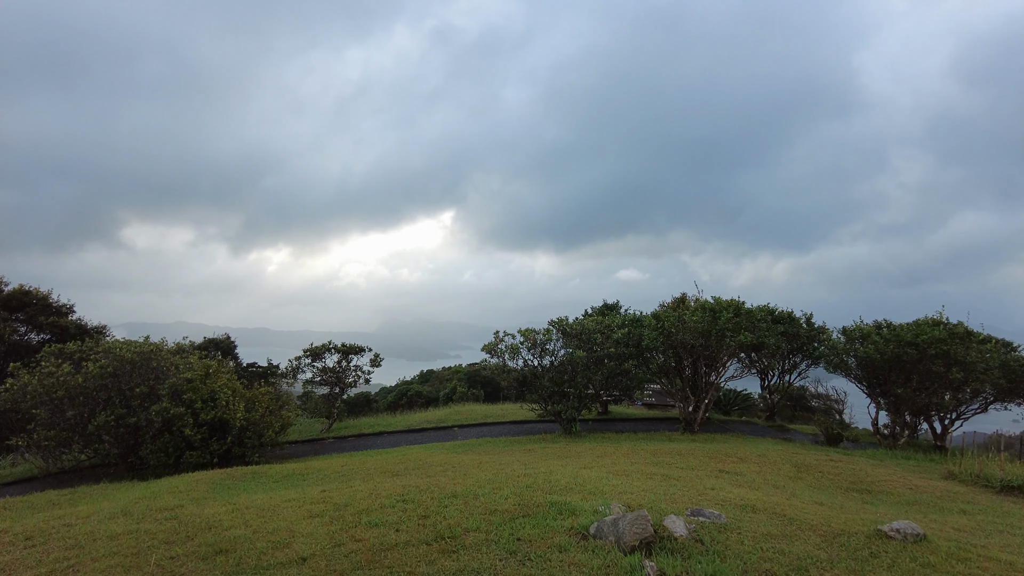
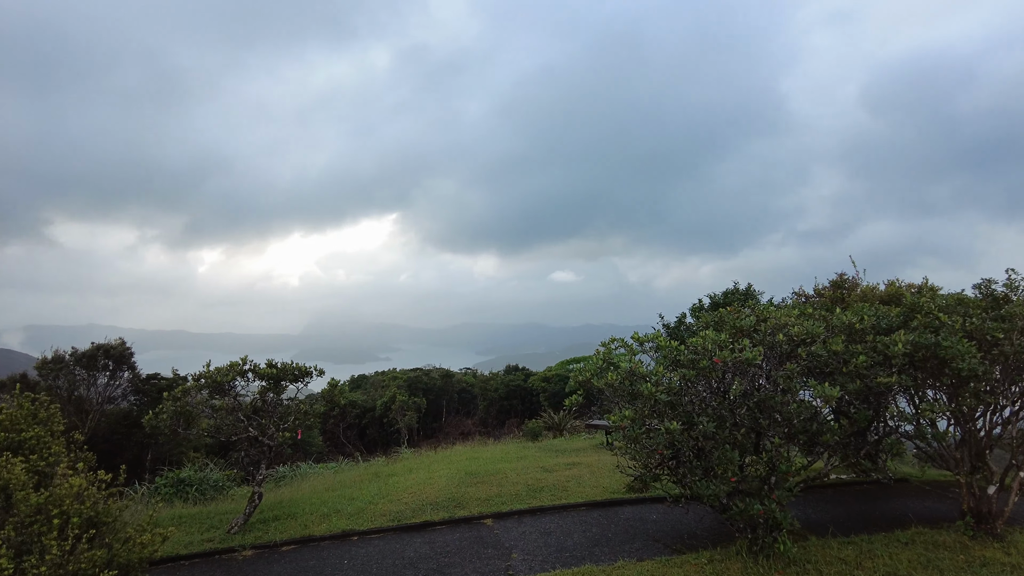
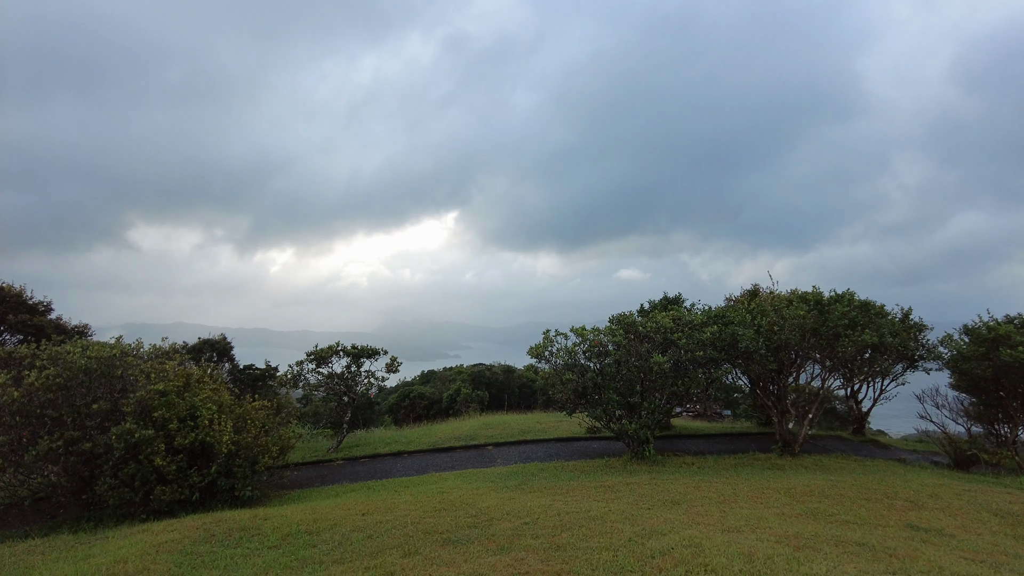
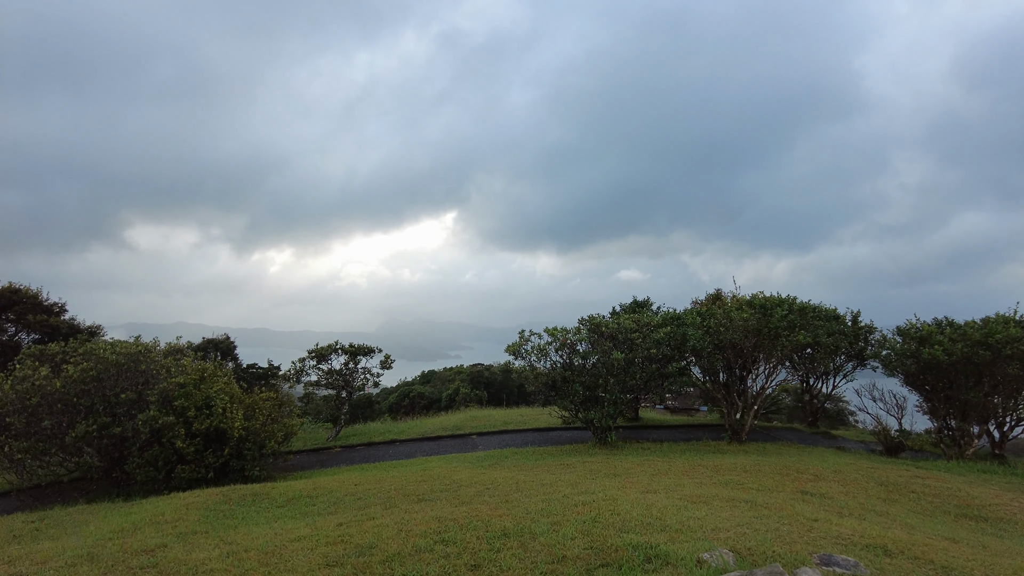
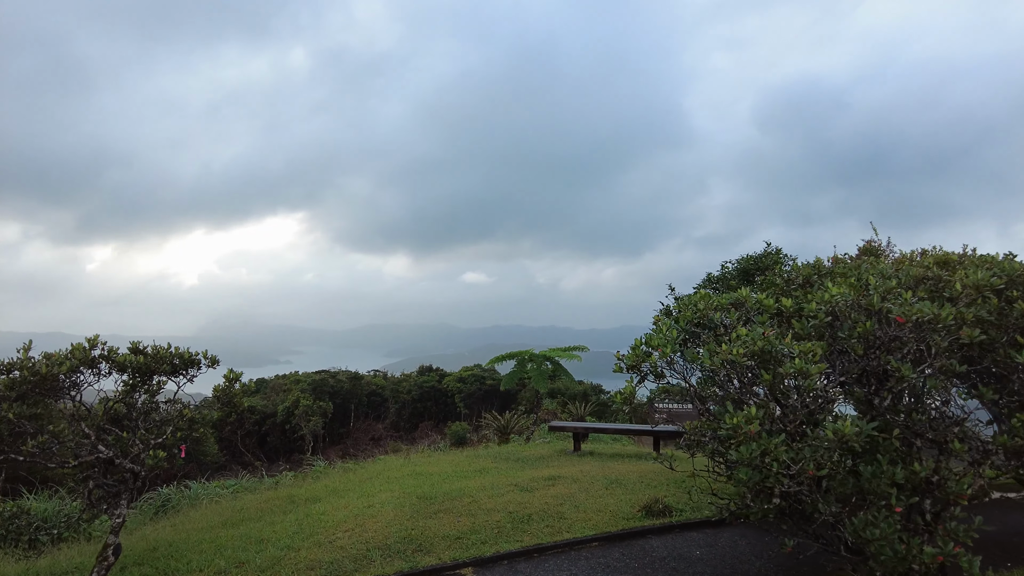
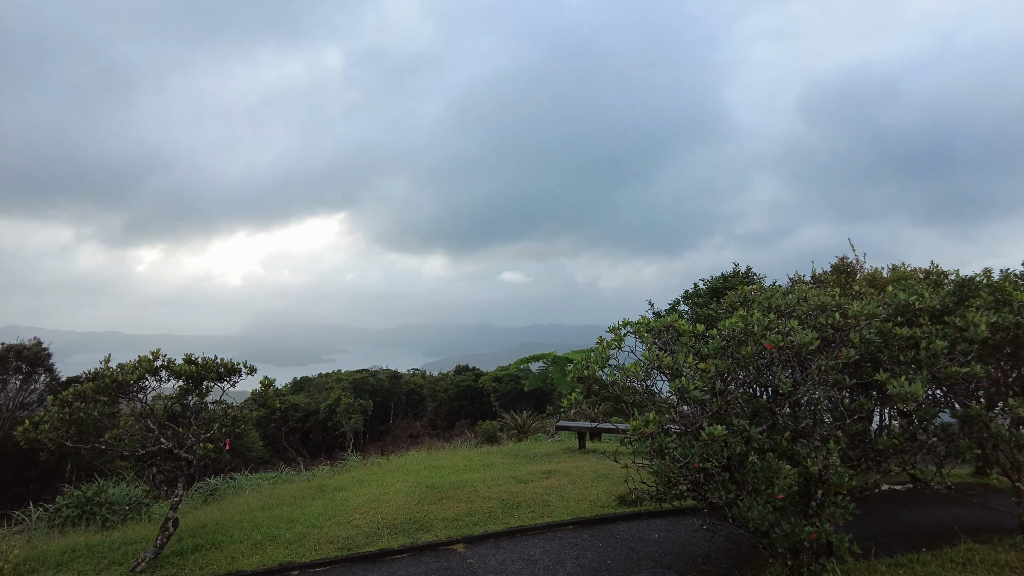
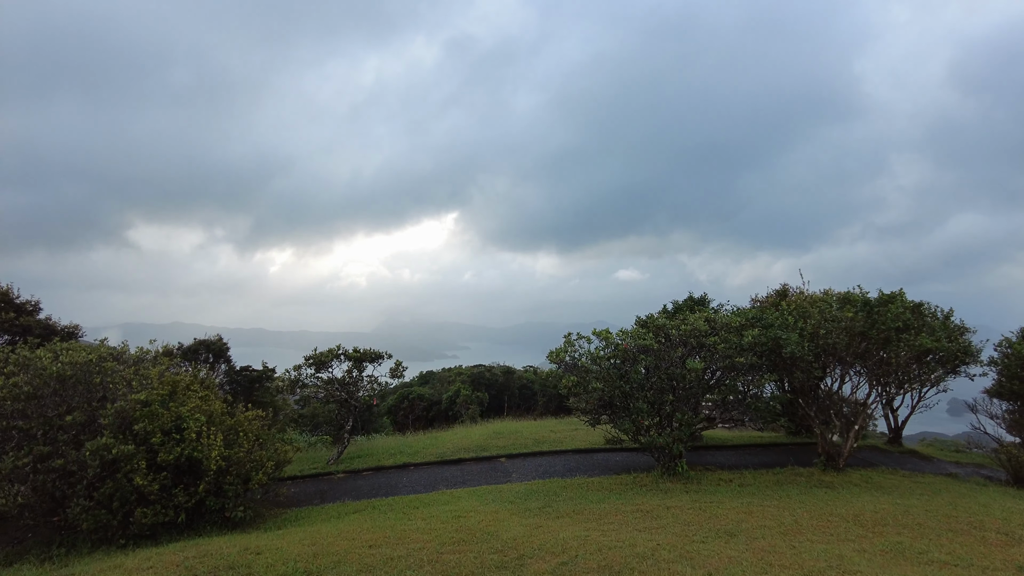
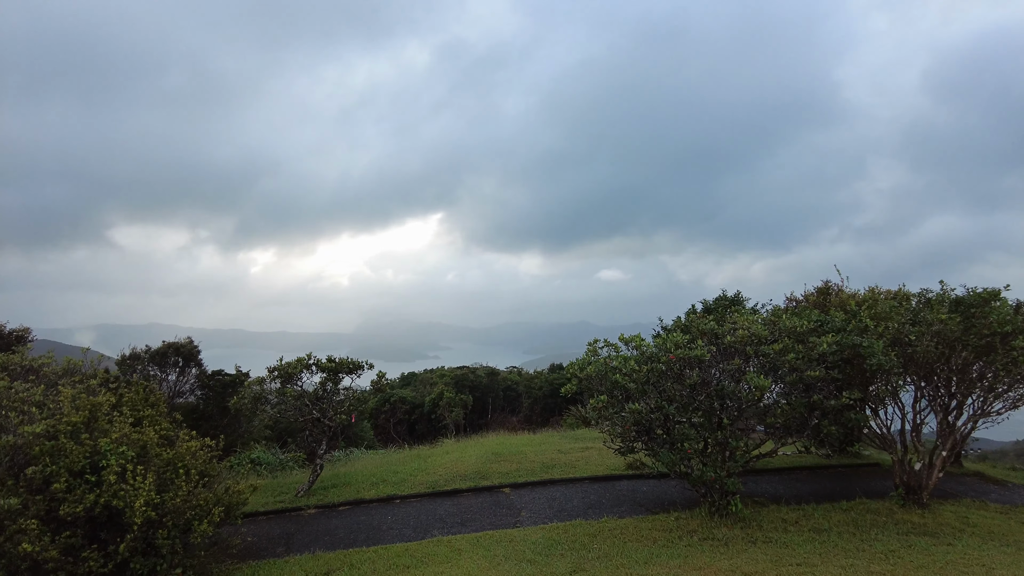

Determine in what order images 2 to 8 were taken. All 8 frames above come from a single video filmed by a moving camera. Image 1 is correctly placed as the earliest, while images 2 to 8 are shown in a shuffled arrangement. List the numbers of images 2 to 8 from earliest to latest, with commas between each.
4, 3, 7, 8, 2, 6, 5
